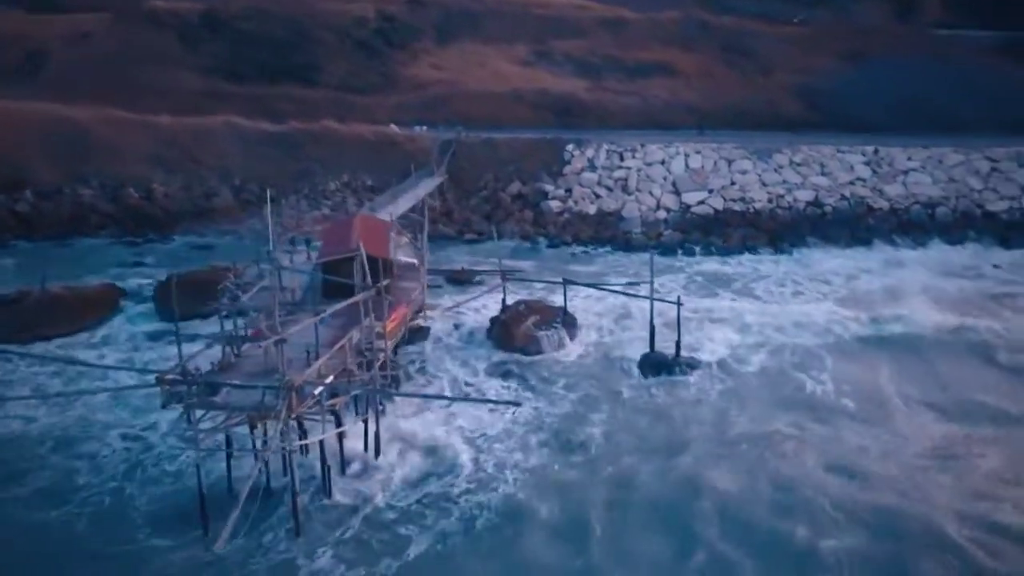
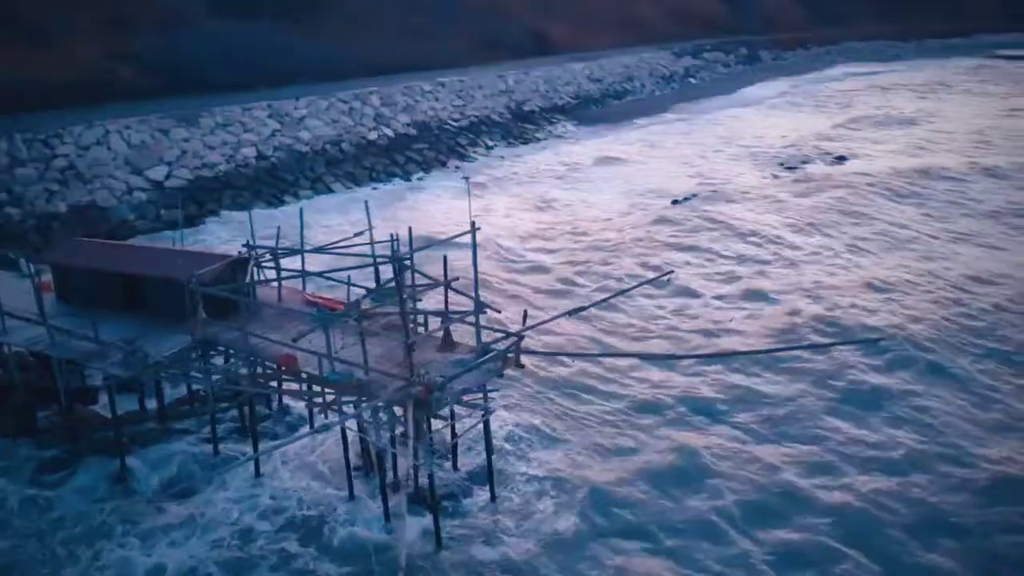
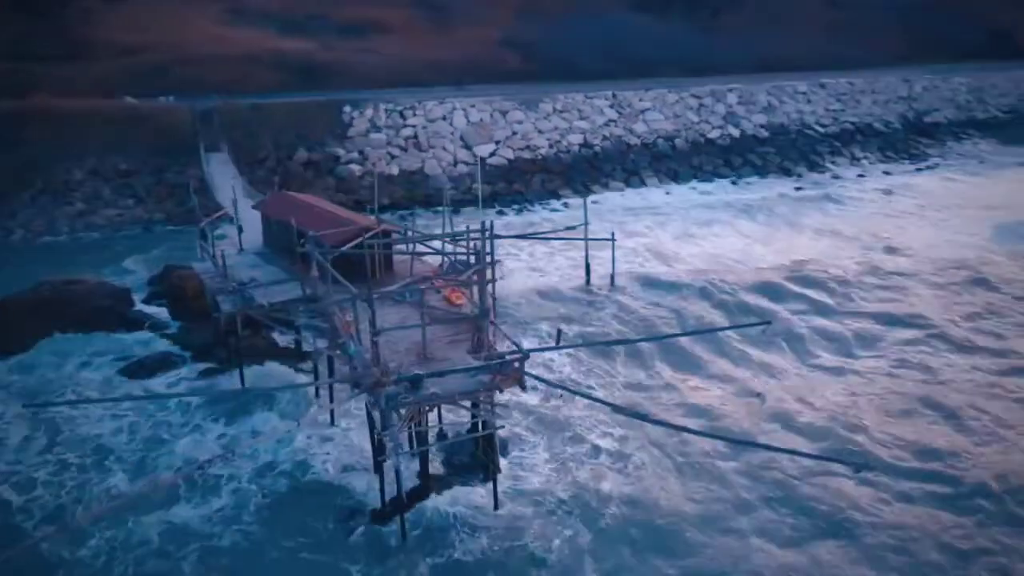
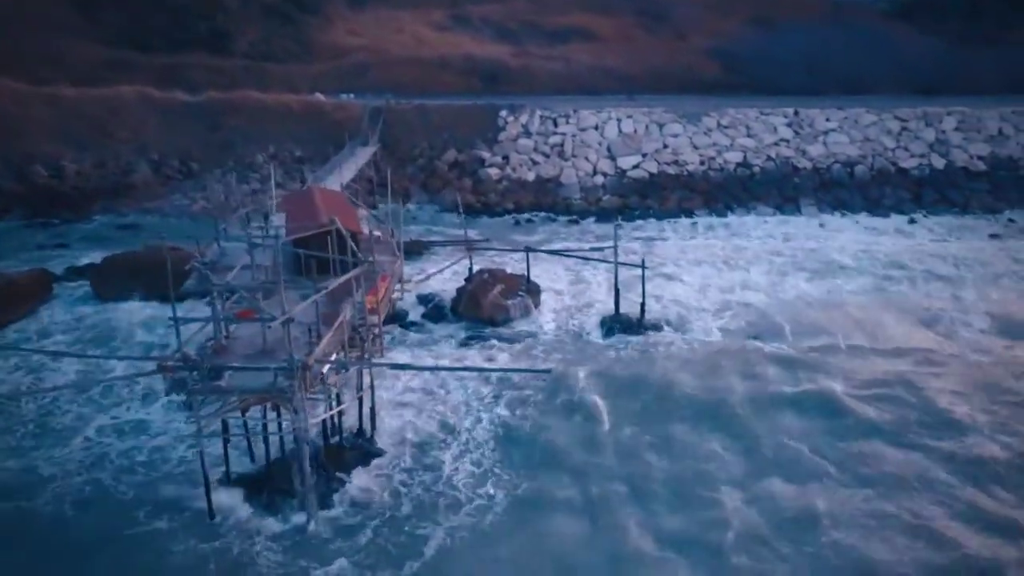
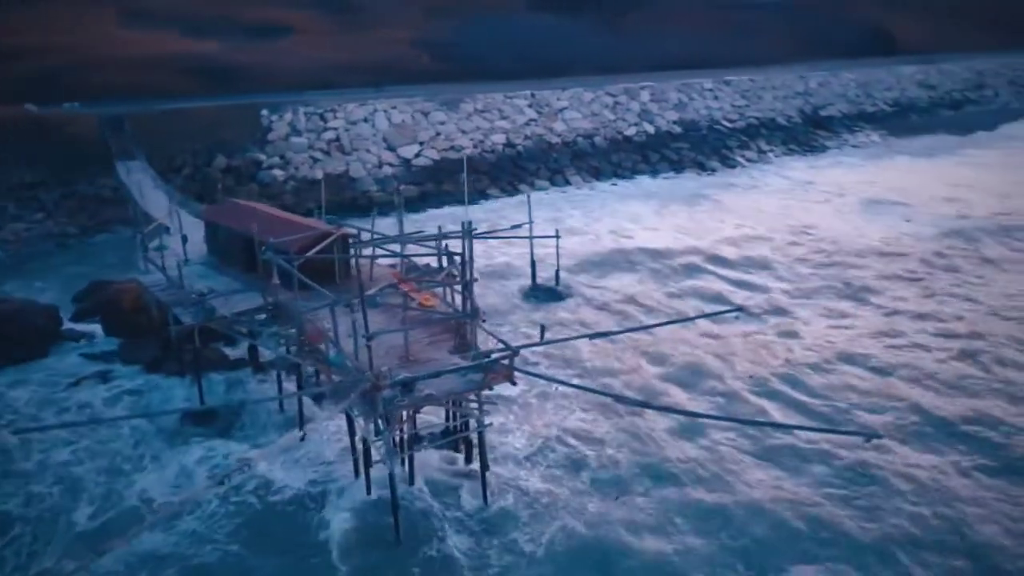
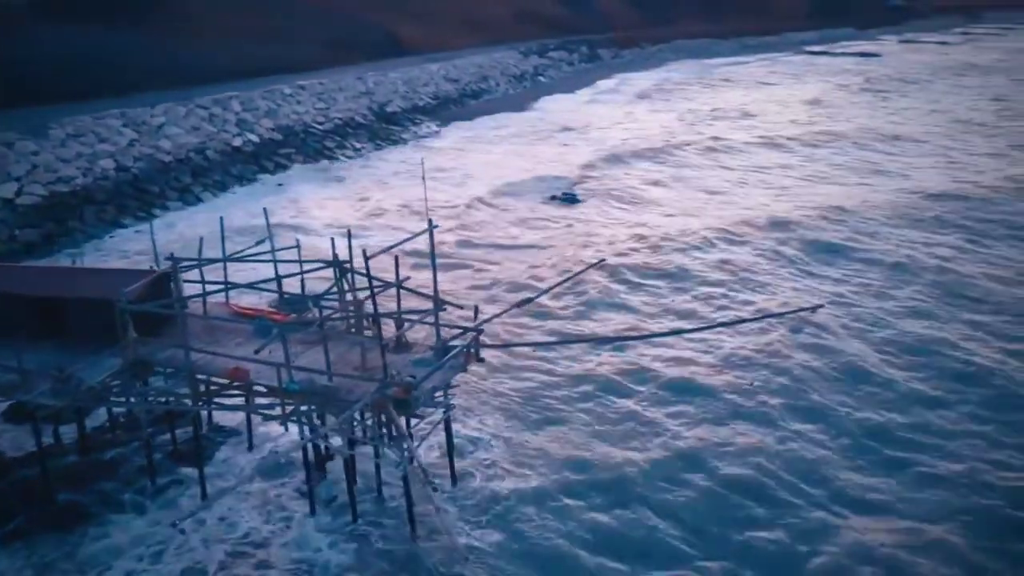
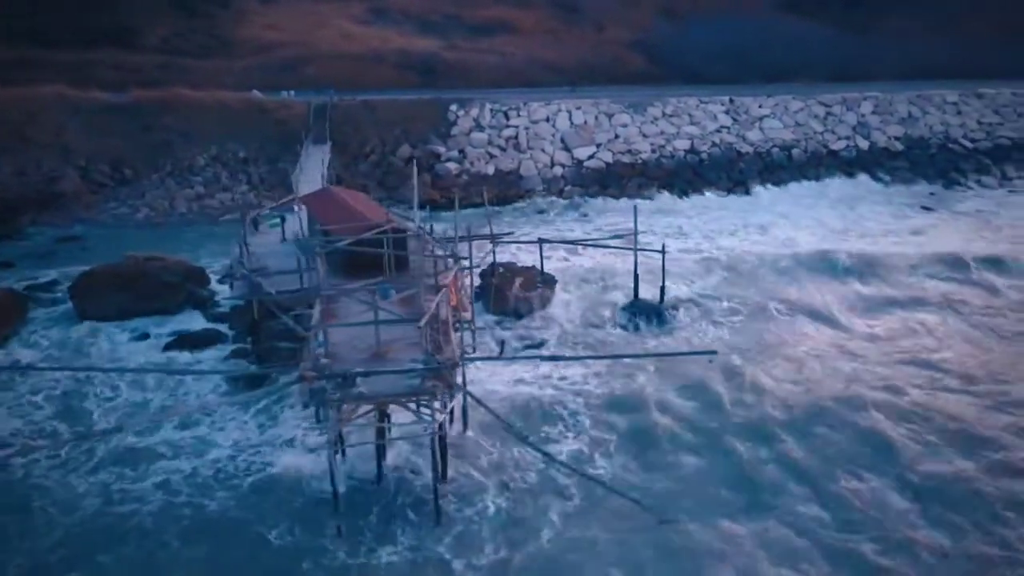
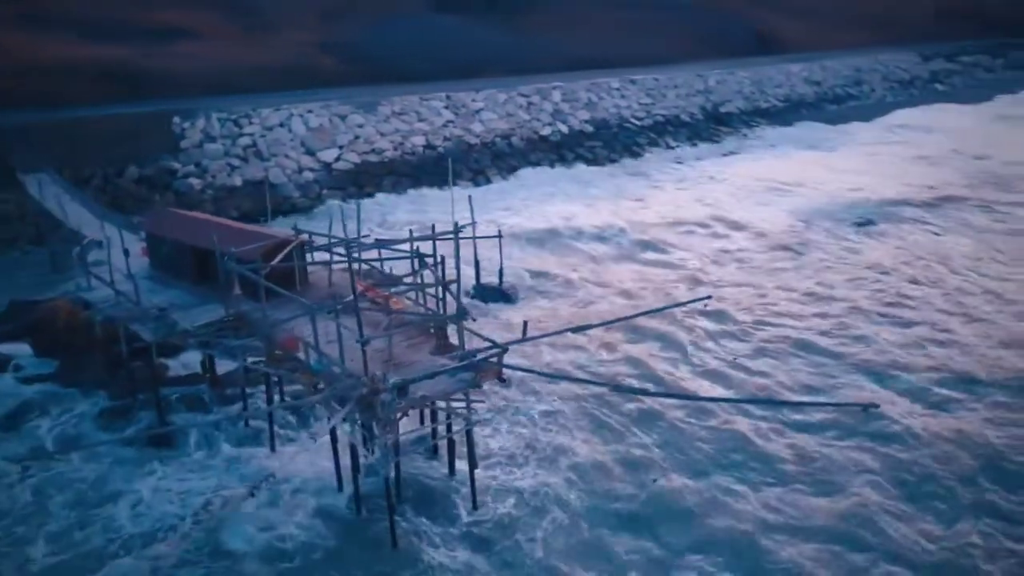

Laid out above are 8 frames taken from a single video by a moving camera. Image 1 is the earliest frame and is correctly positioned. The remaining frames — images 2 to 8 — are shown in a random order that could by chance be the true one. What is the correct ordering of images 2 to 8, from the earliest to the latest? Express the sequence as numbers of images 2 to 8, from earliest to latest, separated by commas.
4, 7, 3, 5, 8, 2, 6
